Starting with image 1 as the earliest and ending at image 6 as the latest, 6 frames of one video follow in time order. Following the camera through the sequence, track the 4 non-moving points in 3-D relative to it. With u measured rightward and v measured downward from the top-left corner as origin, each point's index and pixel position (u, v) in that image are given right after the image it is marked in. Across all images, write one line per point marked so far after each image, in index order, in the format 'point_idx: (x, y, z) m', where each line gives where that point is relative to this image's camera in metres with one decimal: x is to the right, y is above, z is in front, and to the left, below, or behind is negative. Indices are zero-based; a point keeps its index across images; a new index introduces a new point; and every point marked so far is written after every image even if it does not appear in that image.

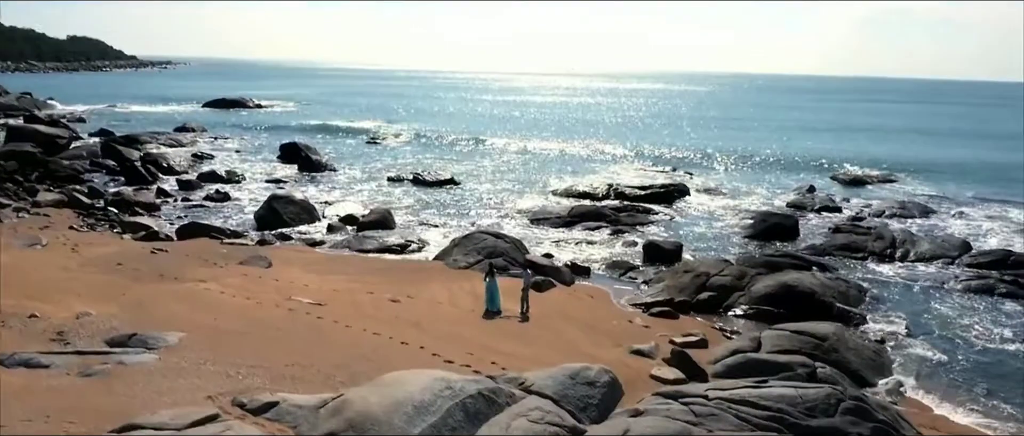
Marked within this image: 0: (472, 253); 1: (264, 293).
0: (-1.0, -0.9, +19.7) m
1: (-5.0, -1.5, +16.0) m
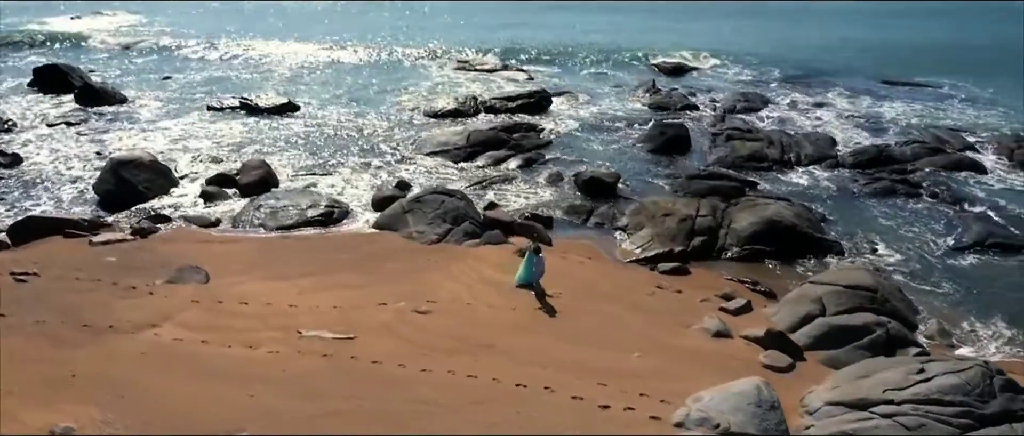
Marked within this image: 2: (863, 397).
0: (-1.6, -0.1, +17.2) m
1: (-4.0, -1.8, +12.5) m
2: (+4.7, -2.4, +10.6) m
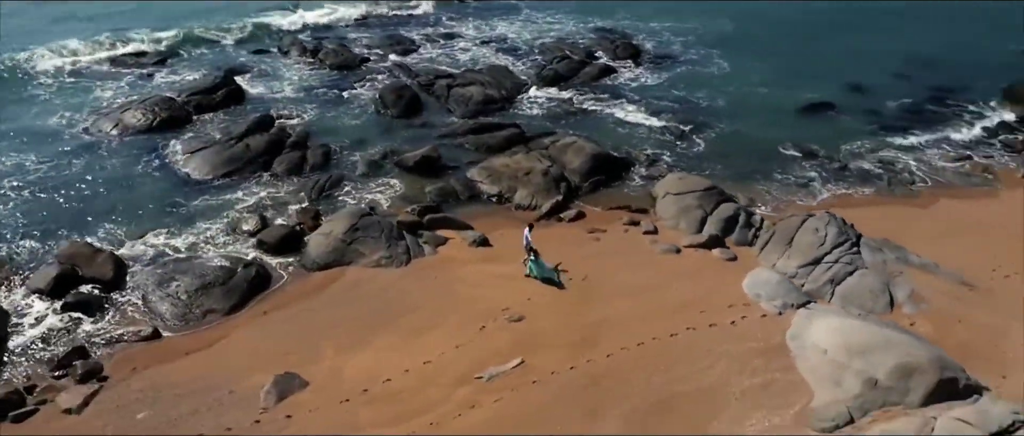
0: (-2.8, -0.6, +18.0) m
1: (-1.2, -3.0, +13.3) m
2: (+6.6, -0.8, +17.3) m
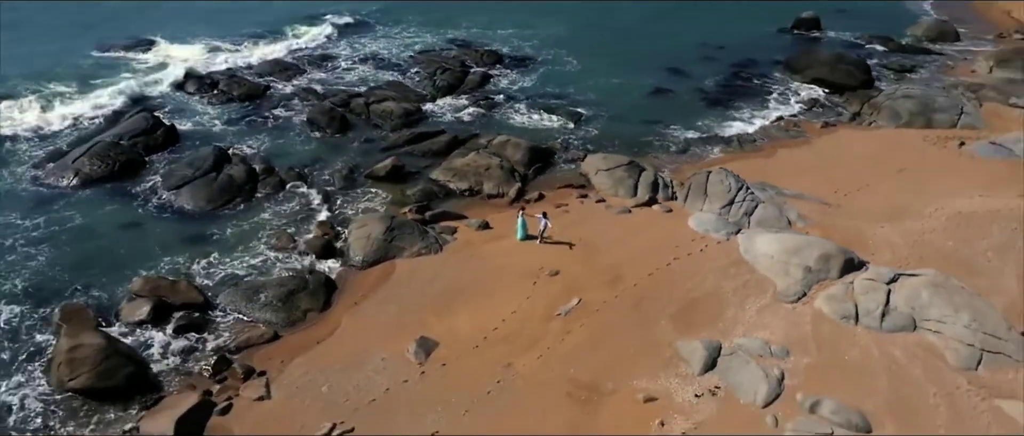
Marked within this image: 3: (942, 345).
0: (-2.6, -0.5, +22.2) m
1: (+0.6, -2.6, +18.2) m
2: (+6.6, +0.6, +24.1) m
3: (+9.3, -2.7, +17.0) m
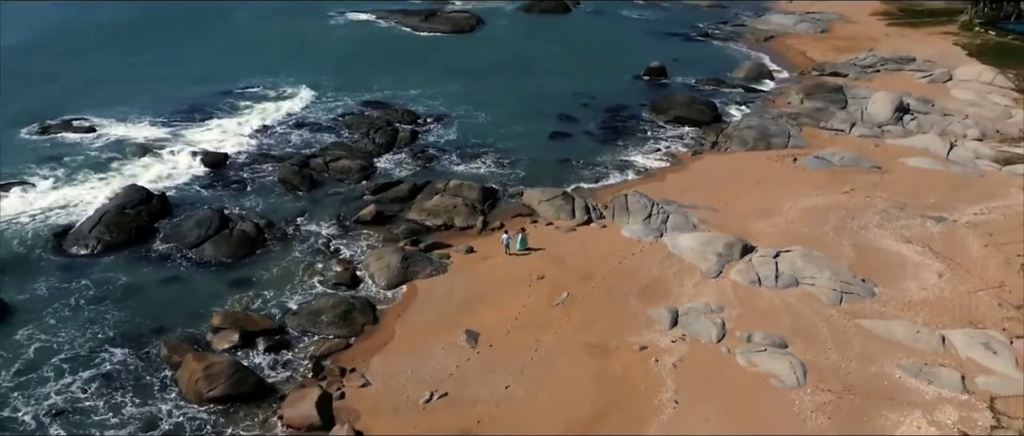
0: (-3.0, -1.6, +28.1) m
1: (+1.1, -3.1, +24.8) m
2: (+5.4, +0.2, +31.9) m
3: (+9.8, -2.4, +25.4) m
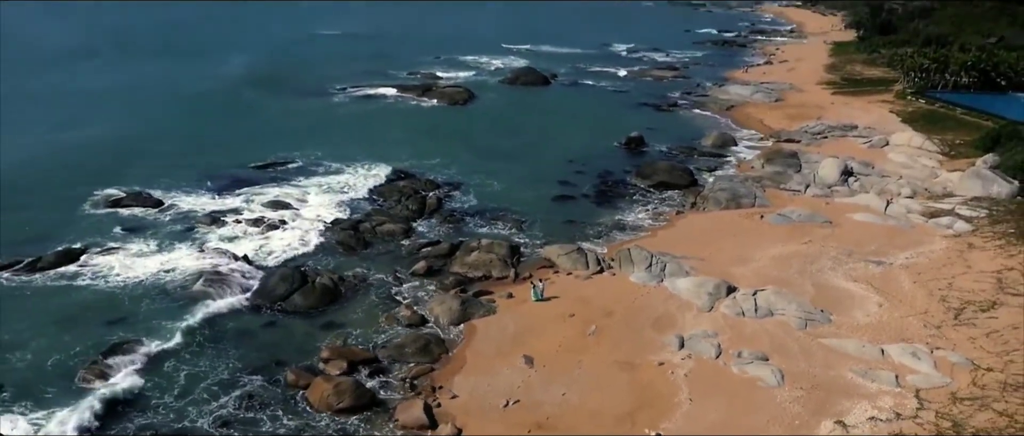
0: (-1.4, -3.9, +35.1) m
1: (+2.9, -5.1, +31.9) m
2: (+6.8, -2.3, +39.5) m
3: (+11.5, -4.3, +33.0) m
